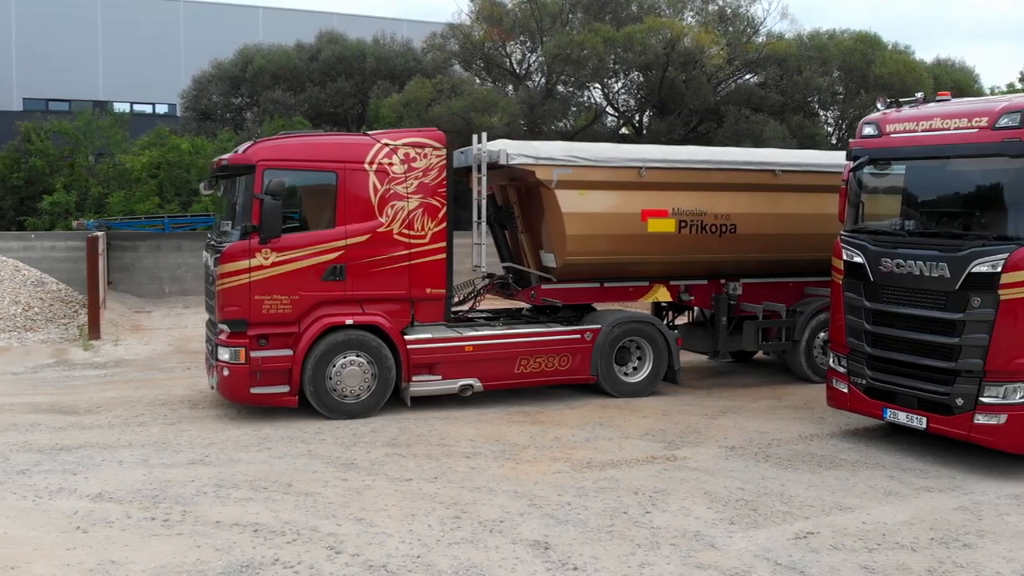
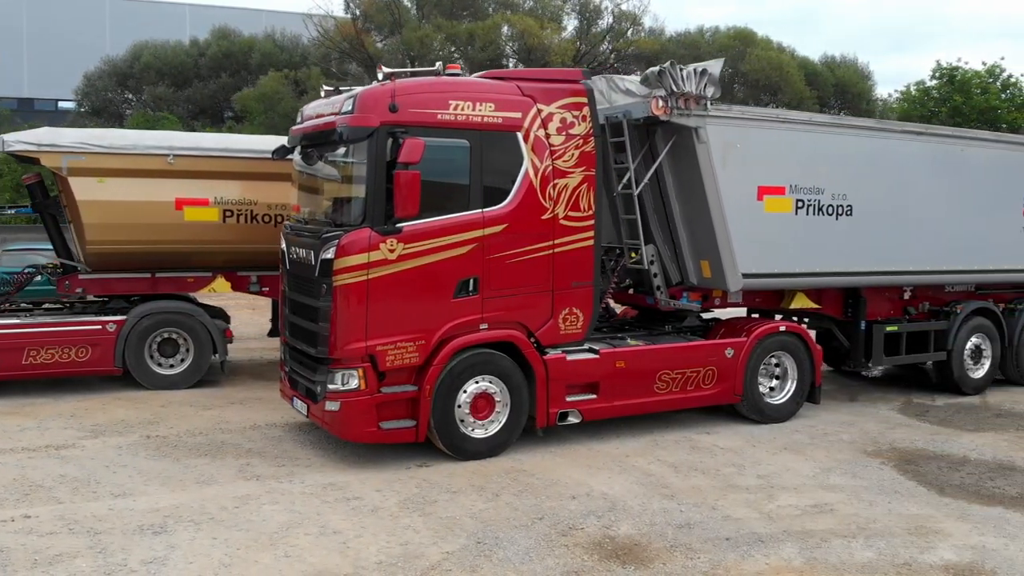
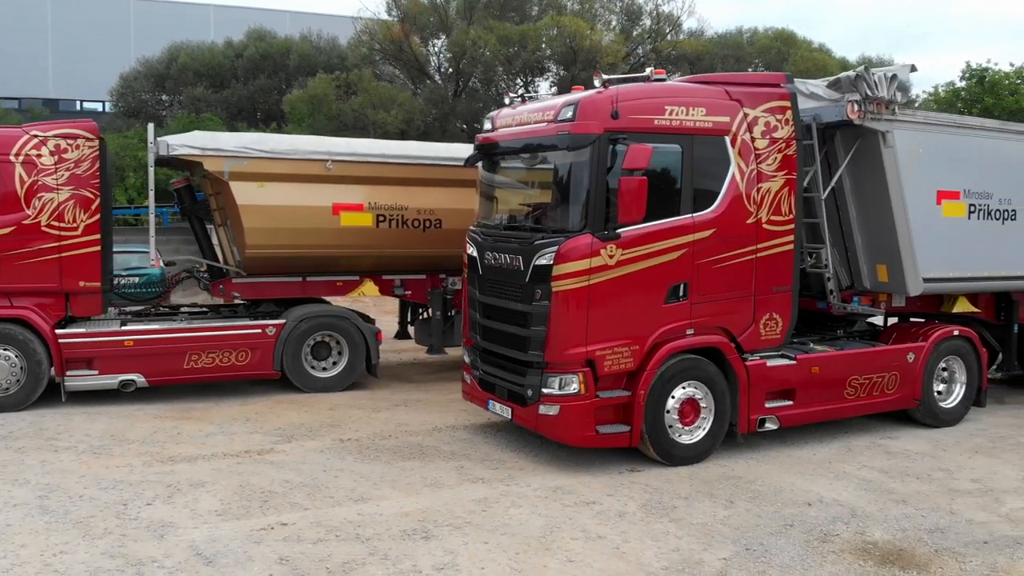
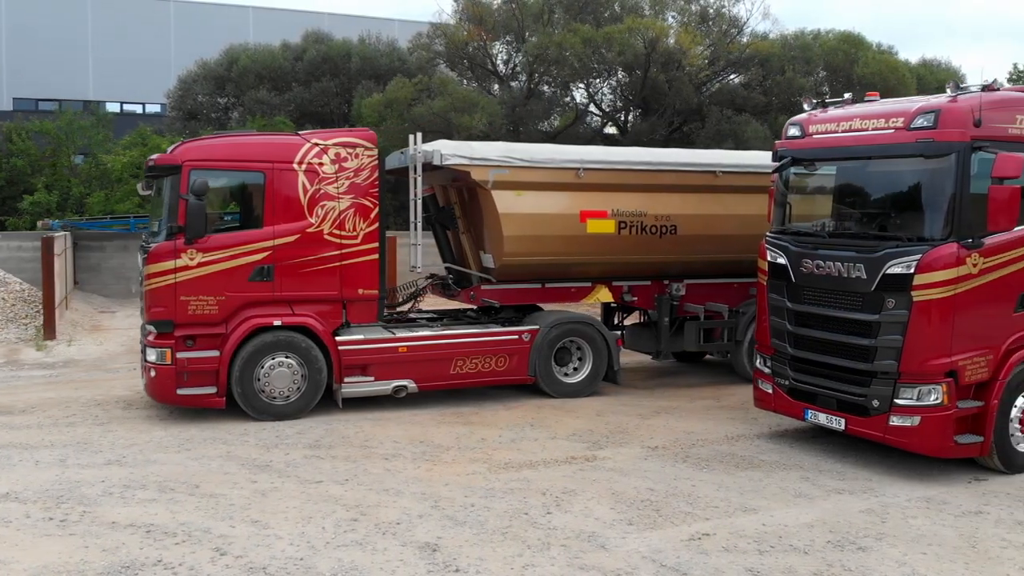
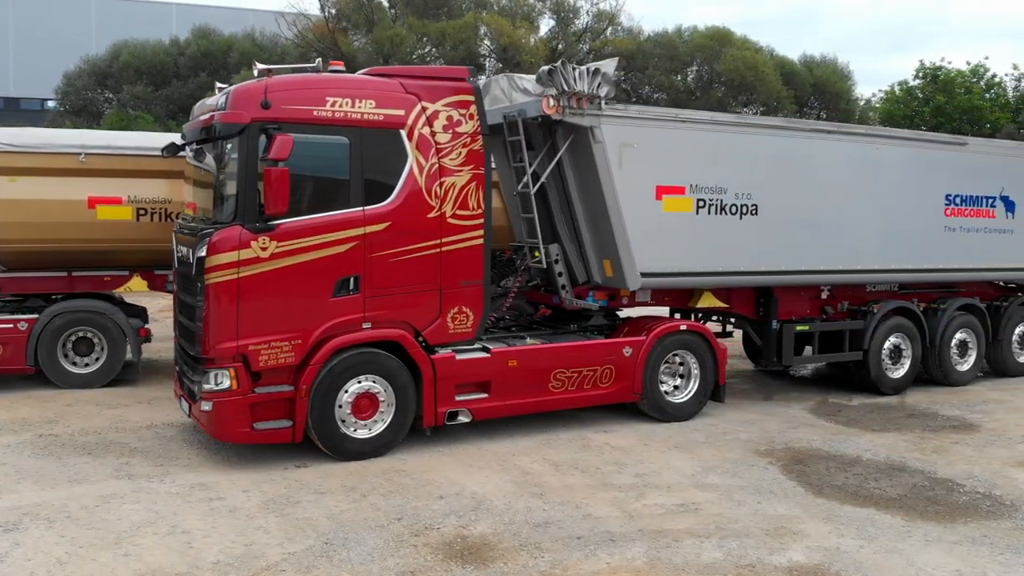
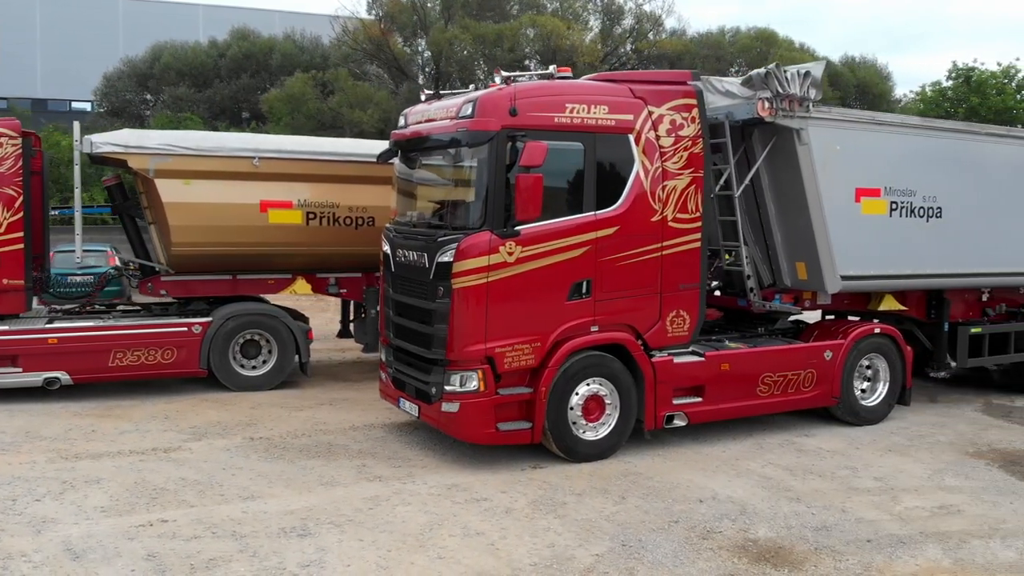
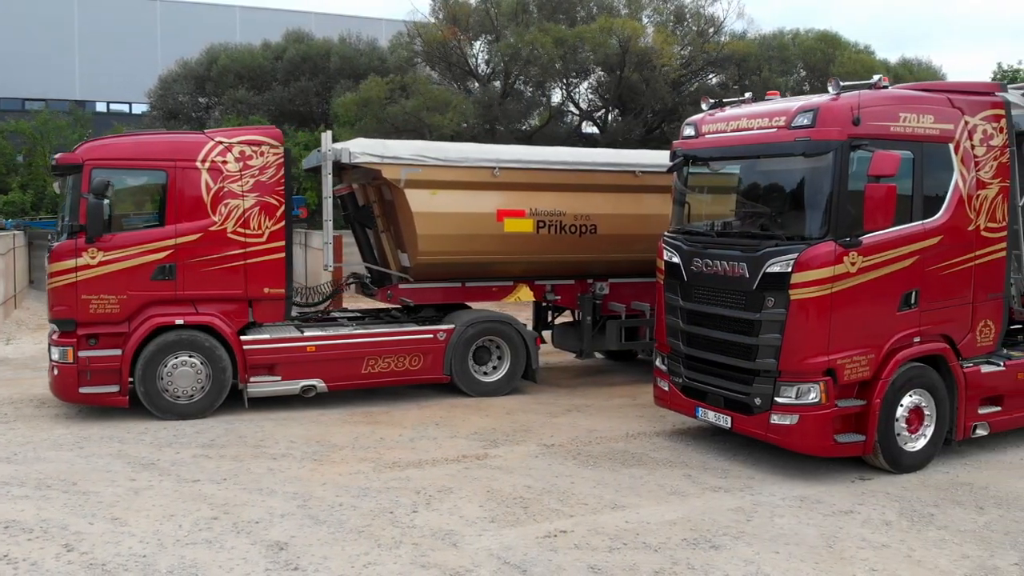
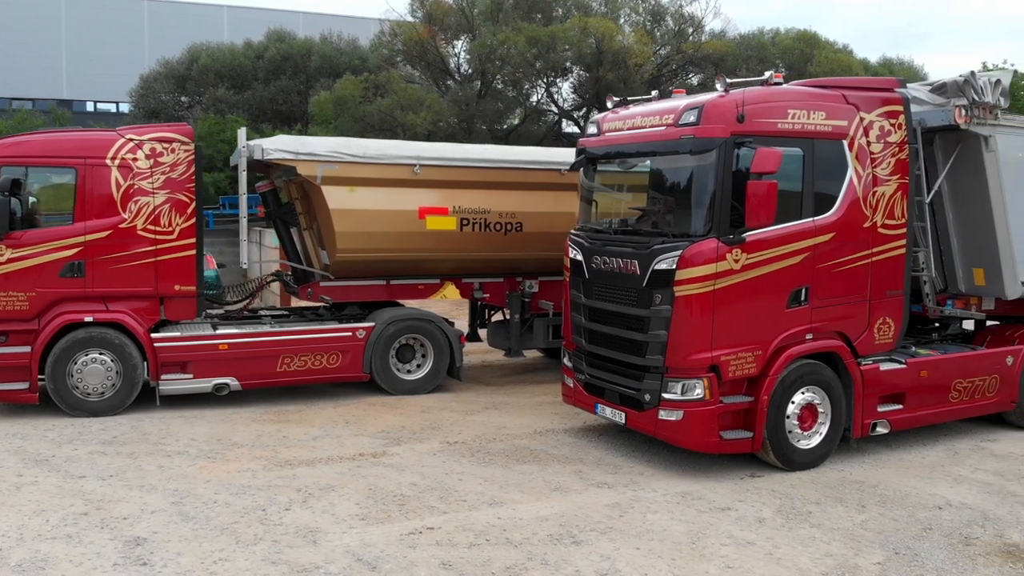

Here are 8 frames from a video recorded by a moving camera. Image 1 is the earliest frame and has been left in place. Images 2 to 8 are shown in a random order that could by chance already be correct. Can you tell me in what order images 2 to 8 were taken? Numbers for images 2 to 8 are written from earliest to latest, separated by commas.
4, 7, 8, 3, 6, 2, 5
